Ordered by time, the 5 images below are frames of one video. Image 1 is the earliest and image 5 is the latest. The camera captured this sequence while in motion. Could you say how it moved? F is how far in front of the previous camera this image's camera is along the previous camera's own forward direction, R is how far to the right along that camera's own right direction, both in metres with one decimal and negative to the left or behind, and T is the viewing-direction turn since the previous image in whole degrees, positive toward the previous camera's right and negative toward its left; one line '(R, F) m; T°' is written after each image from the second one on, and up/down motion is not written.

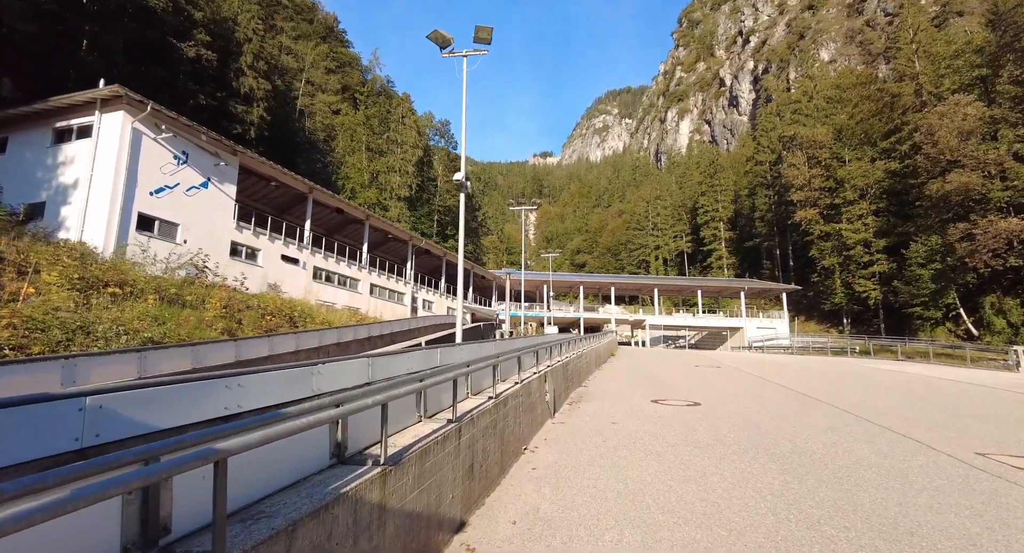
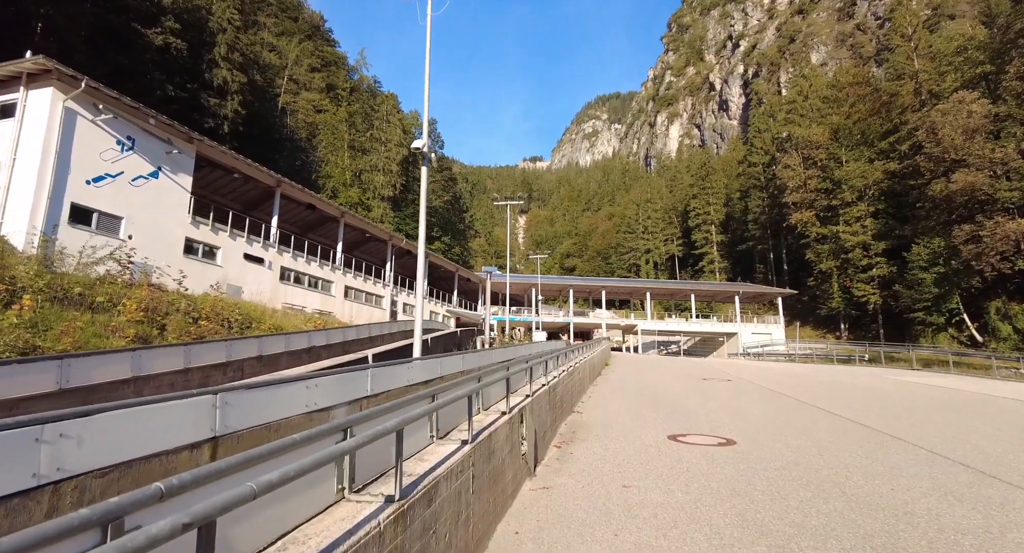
(+0.3, +2.0) m; +1°
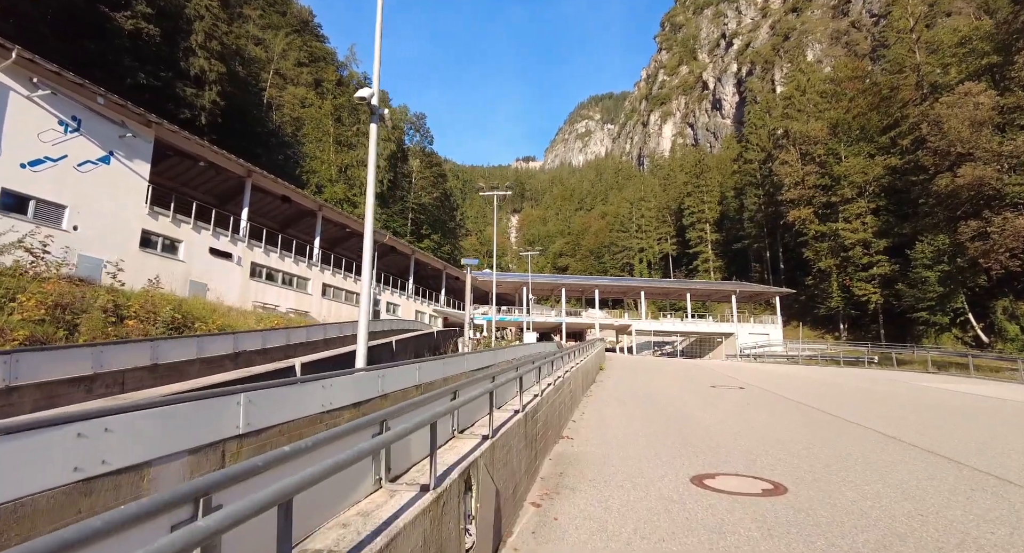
(+0.3, +1.6) m; +1°
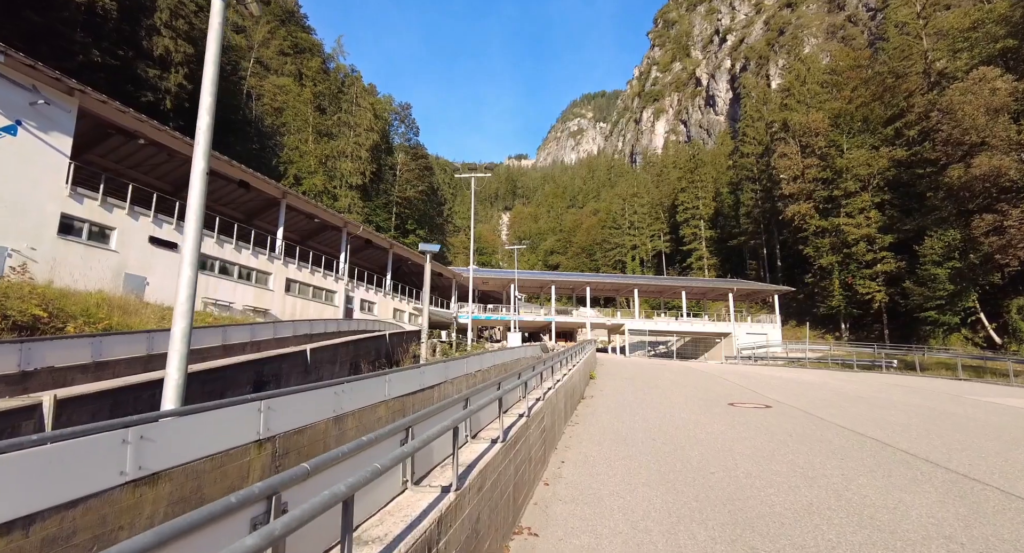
(+0.5, +2.3) m; +1°
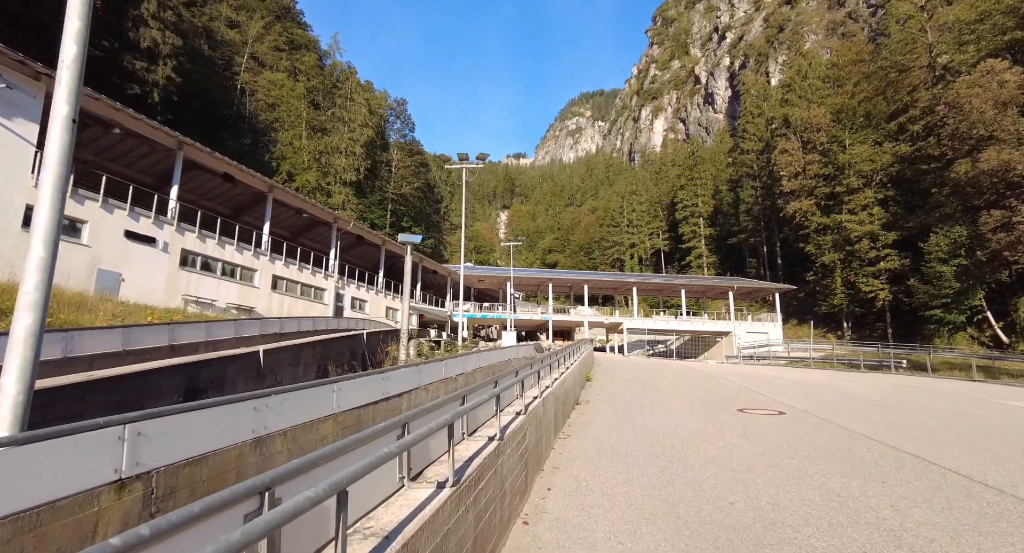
(+0.2, +0.8) m; 0°
